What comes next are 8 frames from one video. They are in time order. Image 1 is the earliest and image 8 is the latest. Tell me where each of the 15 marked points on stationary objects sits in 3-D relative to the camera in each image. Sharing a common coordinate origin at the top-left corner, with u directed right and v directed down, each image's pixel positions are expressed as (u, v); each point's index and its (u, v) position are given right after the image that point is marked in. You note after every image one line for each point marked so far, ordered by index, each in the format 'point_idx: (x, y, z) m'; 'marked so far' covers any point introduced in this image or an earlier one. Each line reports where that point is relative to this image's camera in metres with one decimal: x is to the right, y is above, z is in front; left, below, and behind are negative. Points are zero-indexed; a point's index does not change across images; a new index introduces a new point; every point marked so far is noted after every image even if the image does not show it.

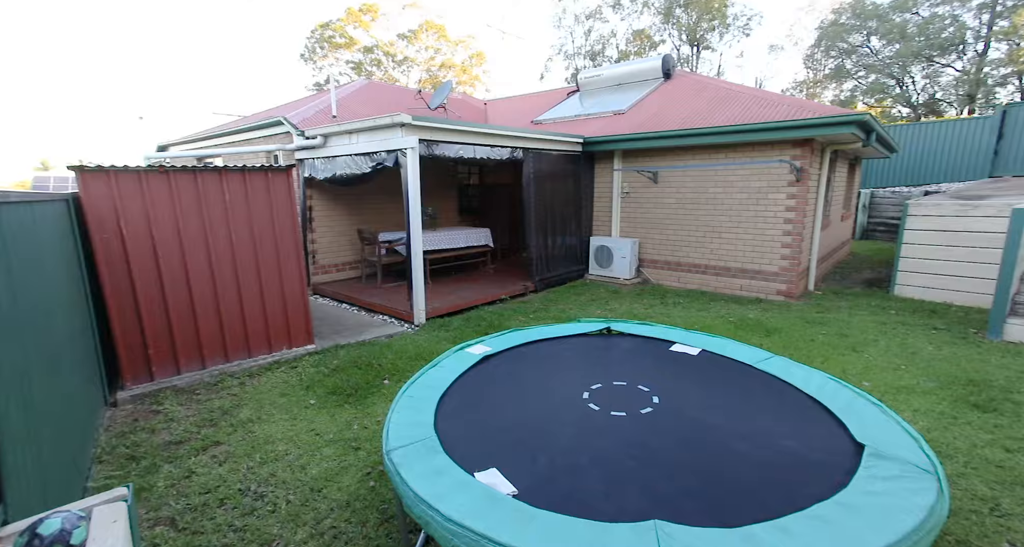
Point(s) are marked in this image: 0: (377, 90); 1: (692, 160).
0: (-2.4, +3.2, +8.1) m
1: (+2.5, +1.6, +6.5) m
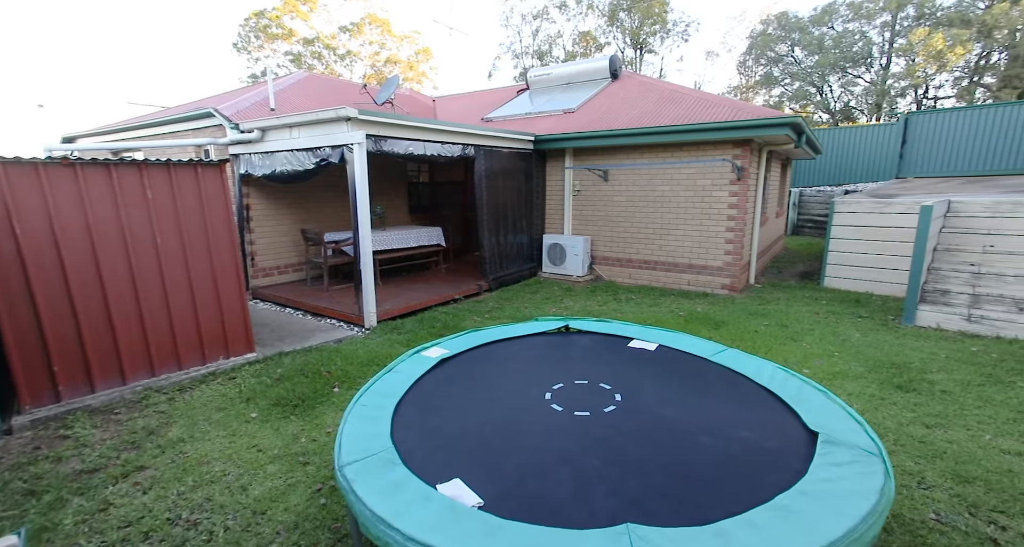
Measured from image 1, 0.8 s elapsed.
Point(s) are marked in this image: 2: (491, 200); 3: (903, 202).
0: (-3.2, +3.2, +7.7) m
1: (+1.8, +1.6, +6.6) m
2: (-0.3, +1.0, +6.4) m
3: (+5.1, +0.9, +6.0) m
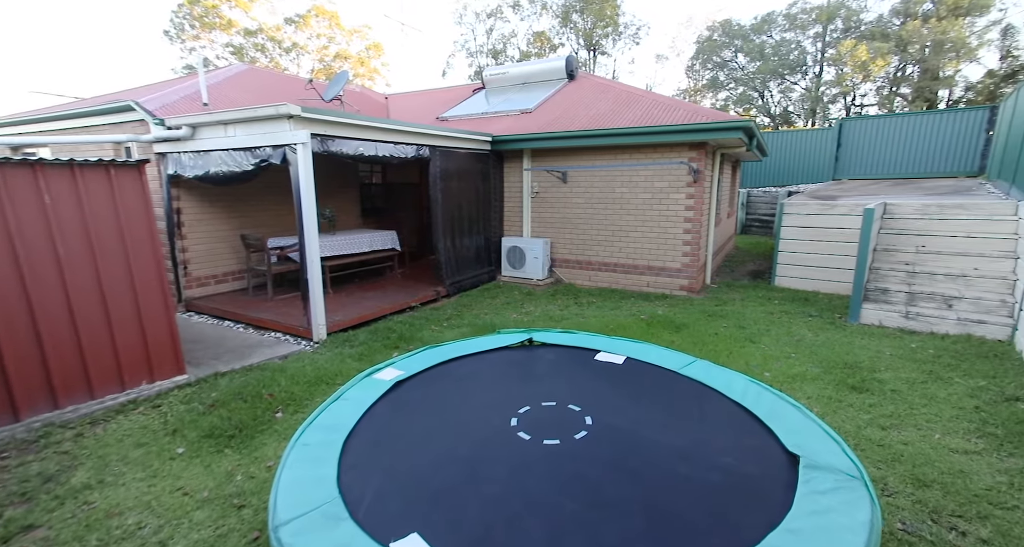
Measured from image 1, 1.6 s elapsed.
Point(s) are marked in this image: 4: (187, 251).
0: (-3.9, +3.1, +7.2) m
1: (+1.2, +1.6, +6.6) m
2: (-0.9, +0.9, +6.1) m
3: (+4.5, +0.9, +6.3) m
4: (-3.5, +0.2, +5.0) m
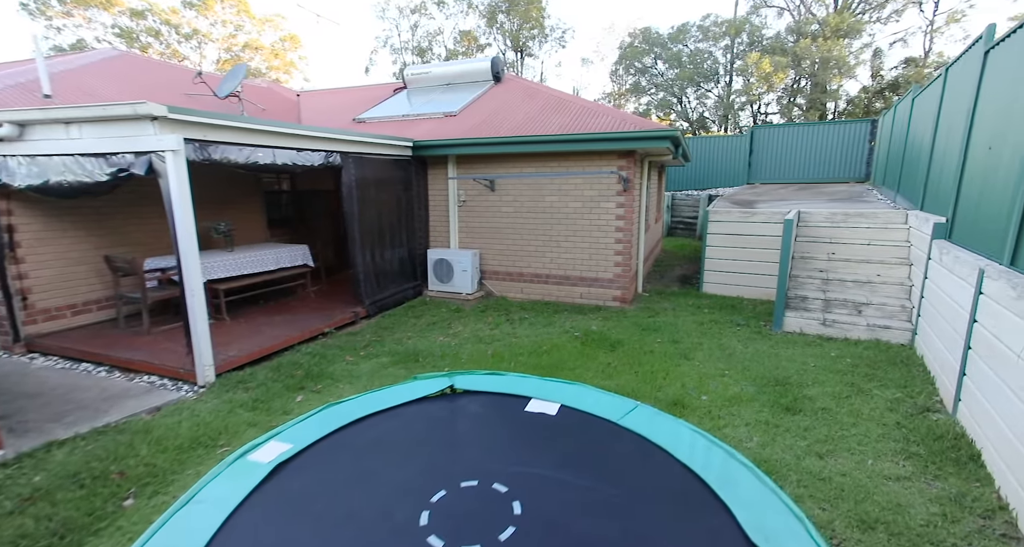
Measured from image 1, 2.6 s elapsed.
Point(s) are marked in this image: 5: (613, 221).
0: (-5.0, +2.8, +6.2) m
1: (+0.2, +1.4, +6.3) m
2: (-1.8, +0.7, +5.6) m
3: (+3.5, +0.9, +6.5) m
4: (-4.2, 0.0, +4.0) m
5: (+1.3, +0.7, +6.1) m
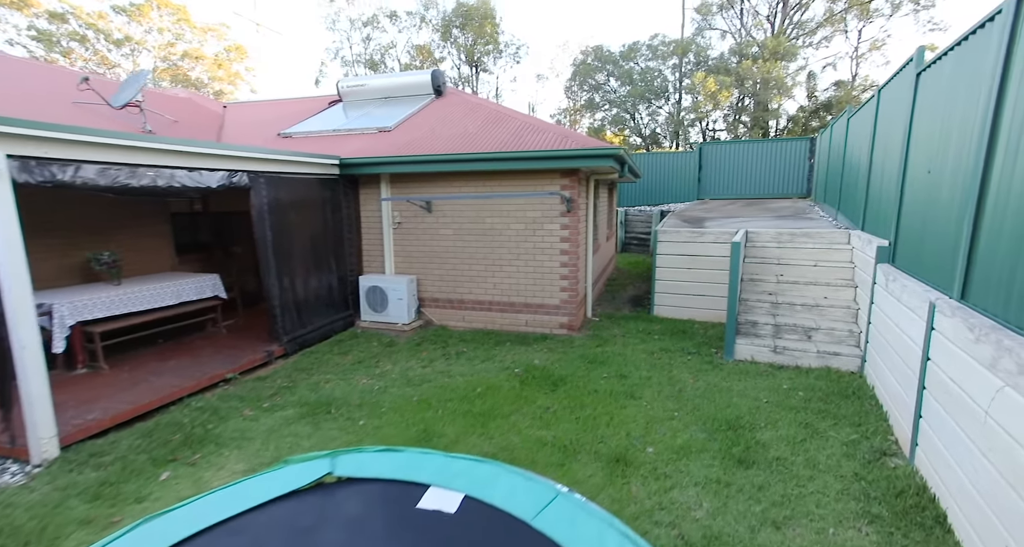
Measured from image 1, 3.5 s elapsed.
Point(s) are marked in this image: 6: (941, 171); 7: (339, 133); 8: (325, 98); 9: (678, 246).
0: (-5.8, +2.3, +5.3) m
1: (-0.6, +1.1, +5.9) m
2: (-2.5, +0.4, +4.9) m
3: (+2.7, +0.6, +6.3) m
4: (-4.8, -0.4, +3.2) m
5: (+0.6, +0.4, +5.7) m
6: (+3.1, +0.7, +3.3) m
7: (-2.5, +2.1, +6.7) m
8: (-3.5, +3.3, +8.7) m
9: (+2.3, +0.4, +6.5) m
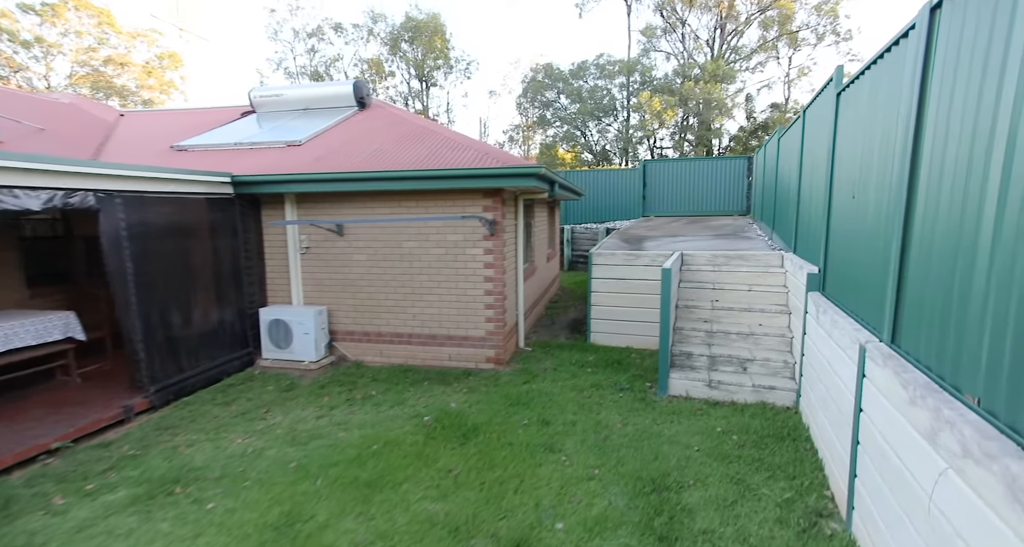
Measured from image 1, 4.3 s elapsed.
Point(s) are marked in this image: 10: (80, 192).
0: (-6.7, +2.0, +4.4) m
1: (-1.5, +0.7, +5.3) m
2: (-3.3, 0.0, +4.2) m
3: (+1.8, +0.2, +6.0) m
4: (-5.4, -0.7, +2.2) m
5: (-0.3, 0.0, +5.2) m
6: (+2.4, +0.5, +3.1) m
7: (-3.5, +1.7, +6.0) m
8: (-4.7, +2.8, +7.9) m
9: (+1.4, +0.1, +6.2) m
10: (-3.4, +0.7, +3.7) m
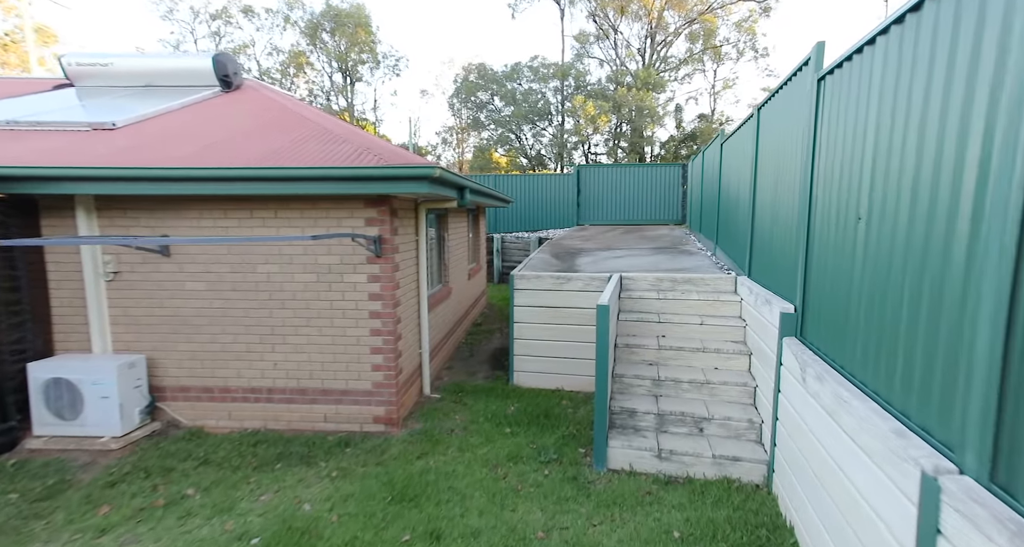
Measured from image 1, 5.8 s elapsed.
0: (-7.5, +1.6, +2.2) m
1: (-2.4, +0.4, +3.8) m
2: (-4.1, -0.3, +2.5) m
3: (+0.7, 0.0, +5.0) m
4: (-5.9, -1.0, +0.3) m
5: (-1.3, -0.3, +3.9) m
6: (+1.7, +0.3, +2.1) m
7: (-4.5, +1.3, +4.3) m
8: (-6.0, +2.5, +6.0) m
9: (+0.3, -0.2, +5.0) m
10: (-4.1, +0.4, +1.9) m
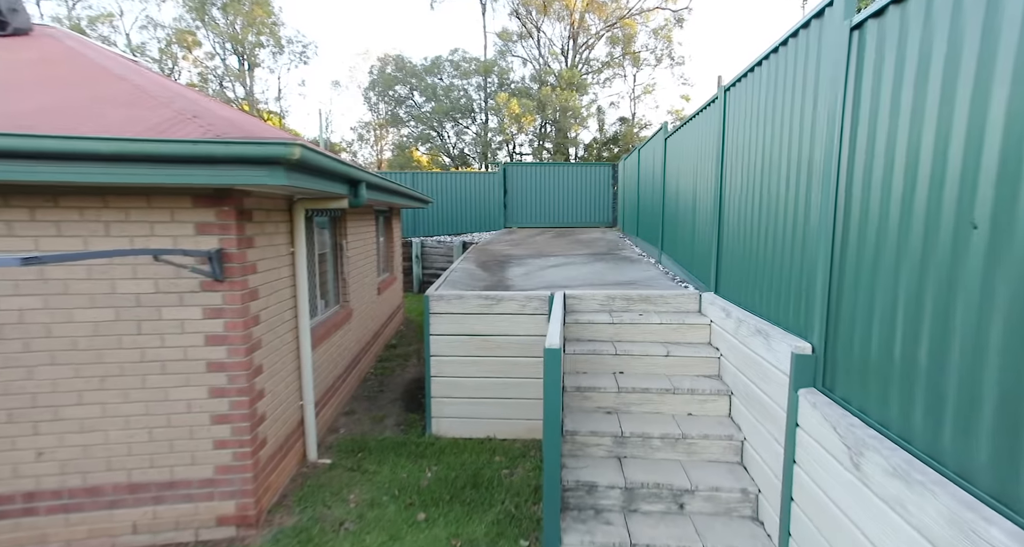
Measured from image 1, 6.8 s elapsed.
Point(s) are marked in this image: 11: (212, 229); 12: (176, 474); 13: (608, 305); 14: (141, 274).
0: (-7.6, +1.4, -0.1) m
1: (-2.9, +0.2, +2.3) m
2: (-4.3, -0.5, +0.7) m
3: (0.0, -0.2, +3.9) m
4: (-5.7, -1.2, -1.8) m
5: (-1.8, -0.4, +2.5) m
6: (+1.5, +0.1, +1.3) m
7: (-5.1, +1.1, +2.4) m
8: (-6.8, +2.2, +3.9) m
9: (-0.4, -0.4, +3.9) m
10: (-4.3, +0.1, +0.2) m
11: (-1.6, +0.3, +2.5) m
12: (-1.9, -1.1, +2.6) m
13: (+0.8, -0.3, +3.7) m
14: (-2.0, 0.0, +2.5) m
